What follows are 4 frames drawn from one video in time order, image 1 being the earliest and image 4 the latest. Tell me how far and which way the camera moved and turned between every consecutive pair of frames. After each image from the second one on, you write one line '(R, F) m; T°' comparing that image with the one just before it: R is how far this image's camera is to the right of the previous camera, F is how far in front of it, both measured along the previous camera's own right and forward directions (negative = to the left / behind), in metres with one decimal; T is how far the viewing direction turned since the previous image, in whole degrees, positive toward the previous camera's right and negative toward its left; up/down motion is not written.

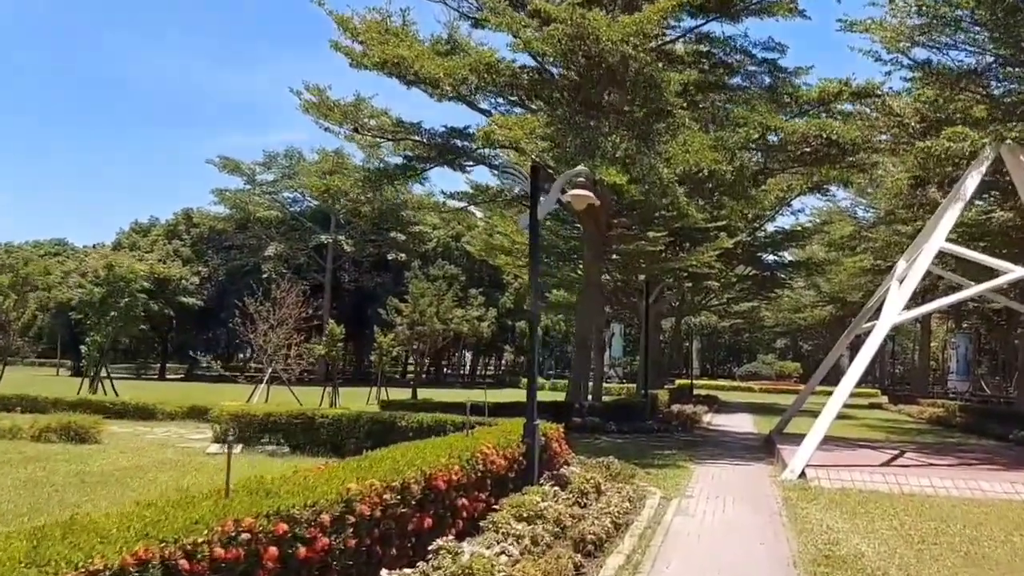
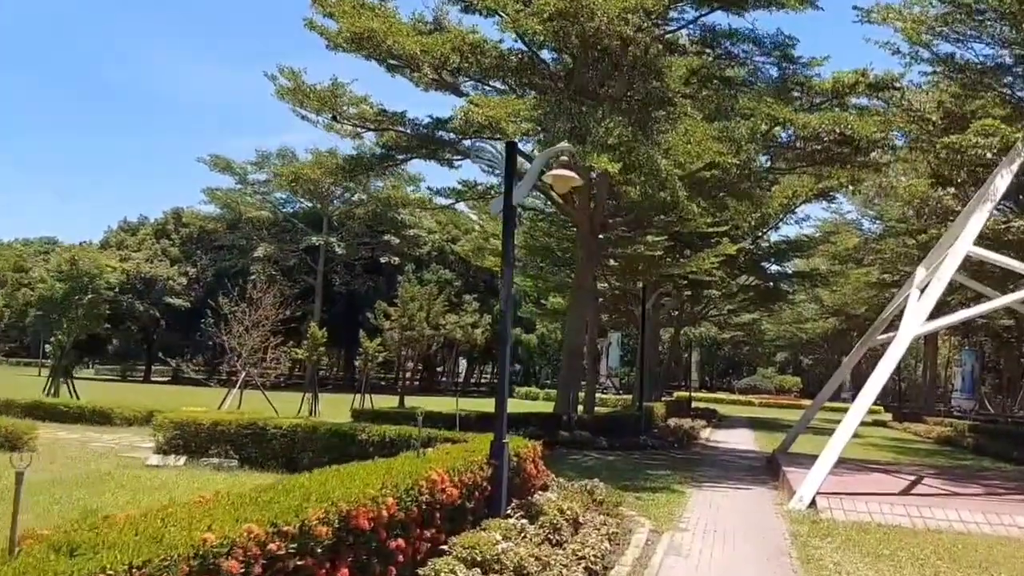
(+0.3, +1.3) m; 0°
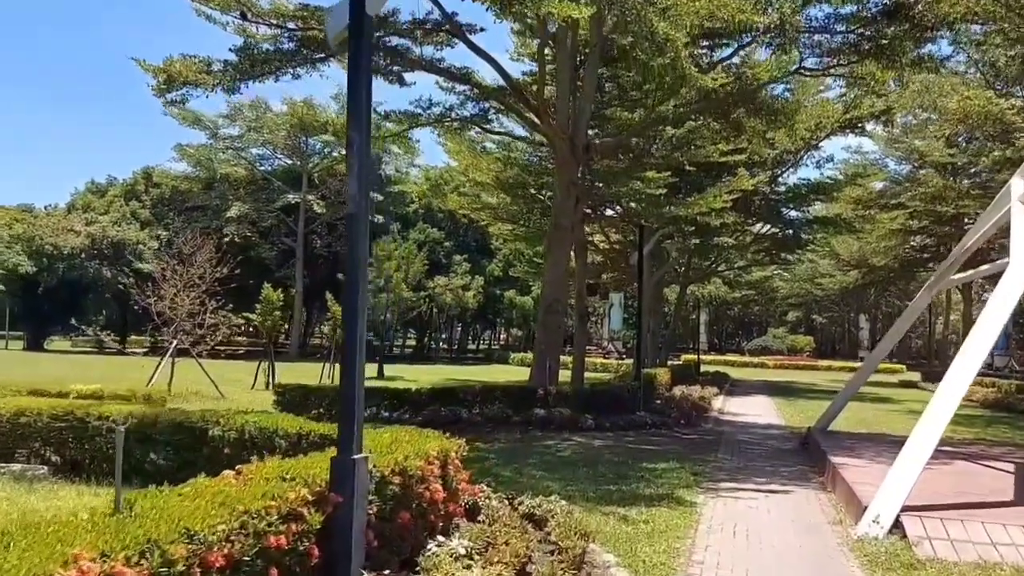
(+0.7, +3.5) m; -1°
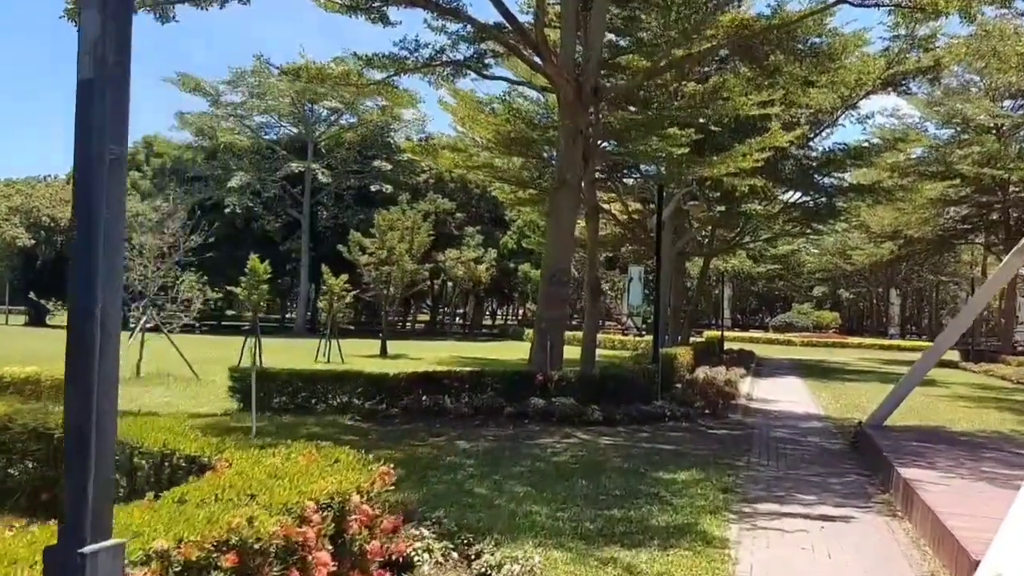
(+0.3, +2.0) m; -1°
